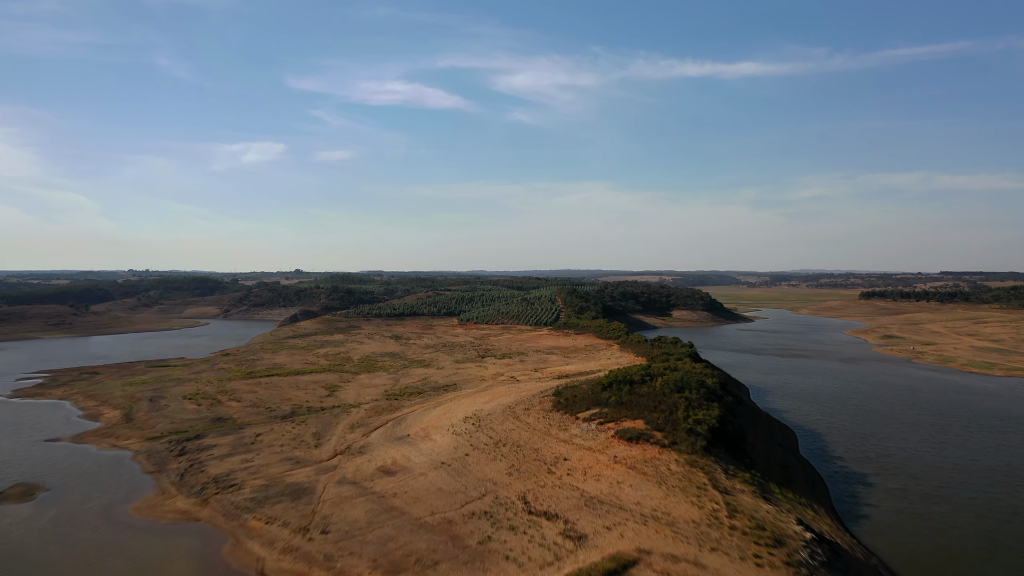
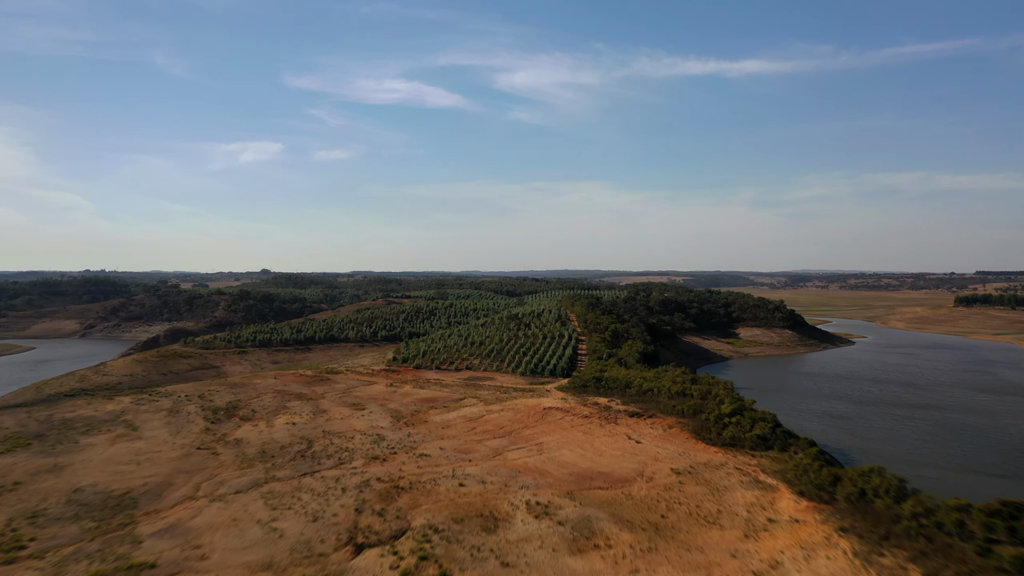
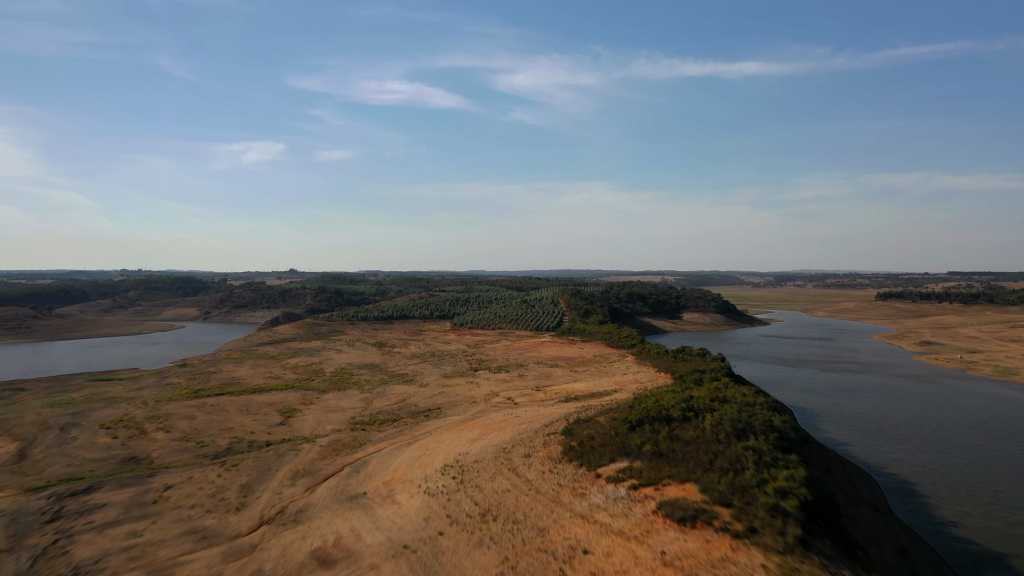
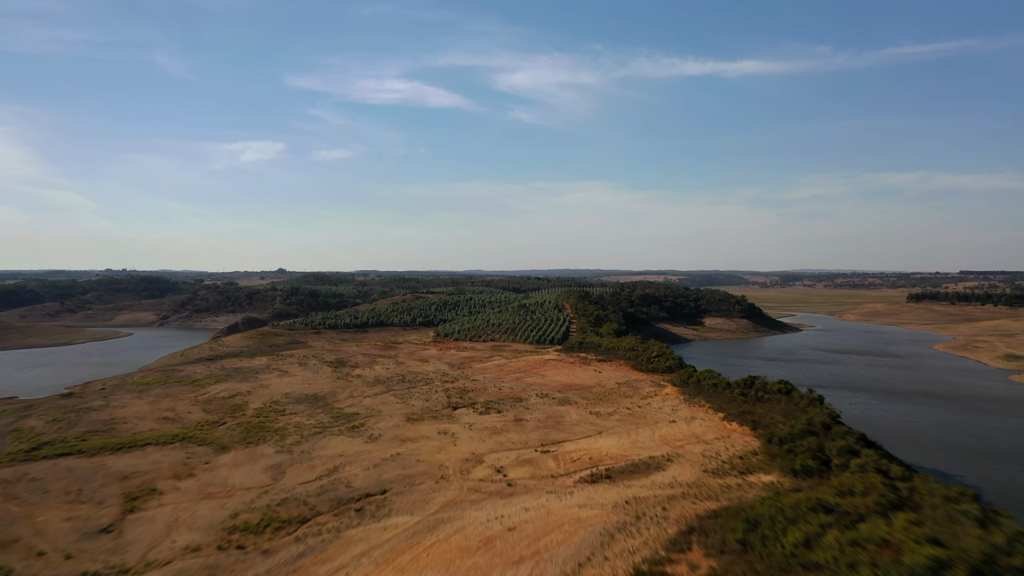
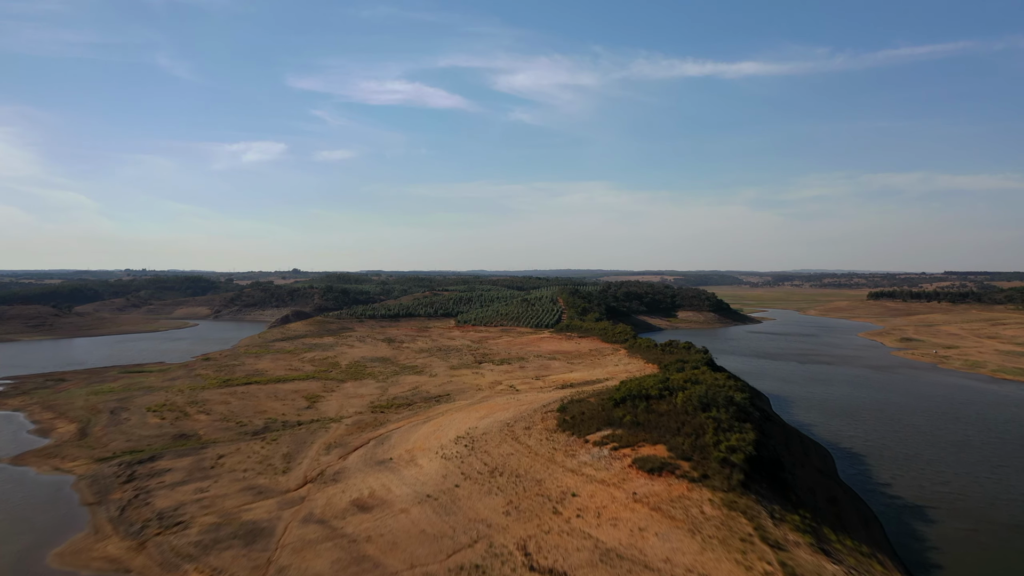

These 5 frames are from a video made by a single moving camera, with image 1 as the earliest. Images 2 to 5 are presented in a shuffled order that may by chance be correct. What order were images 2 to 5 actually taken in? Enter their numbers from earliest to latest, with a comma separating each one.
5, 3, 4, 2
